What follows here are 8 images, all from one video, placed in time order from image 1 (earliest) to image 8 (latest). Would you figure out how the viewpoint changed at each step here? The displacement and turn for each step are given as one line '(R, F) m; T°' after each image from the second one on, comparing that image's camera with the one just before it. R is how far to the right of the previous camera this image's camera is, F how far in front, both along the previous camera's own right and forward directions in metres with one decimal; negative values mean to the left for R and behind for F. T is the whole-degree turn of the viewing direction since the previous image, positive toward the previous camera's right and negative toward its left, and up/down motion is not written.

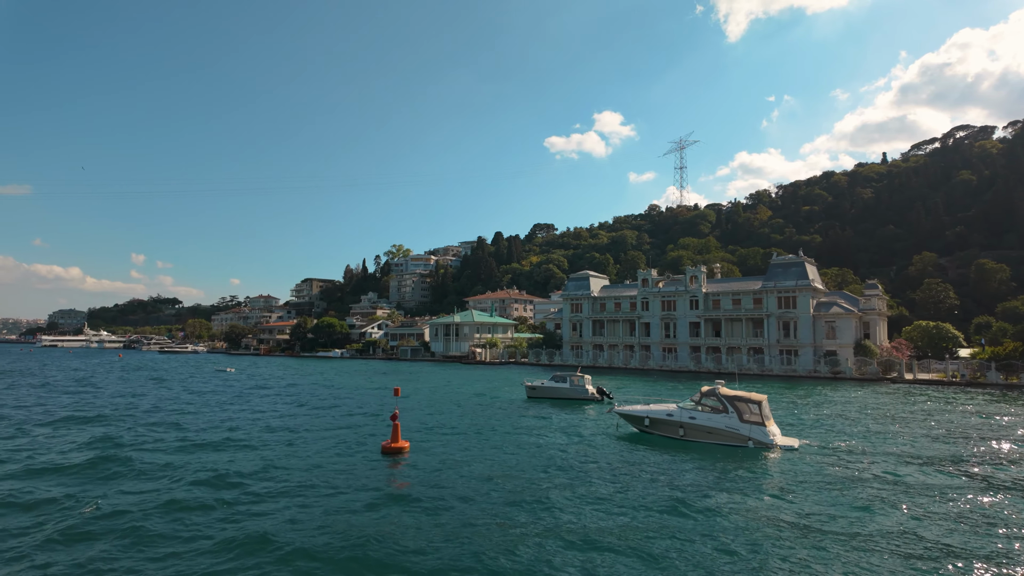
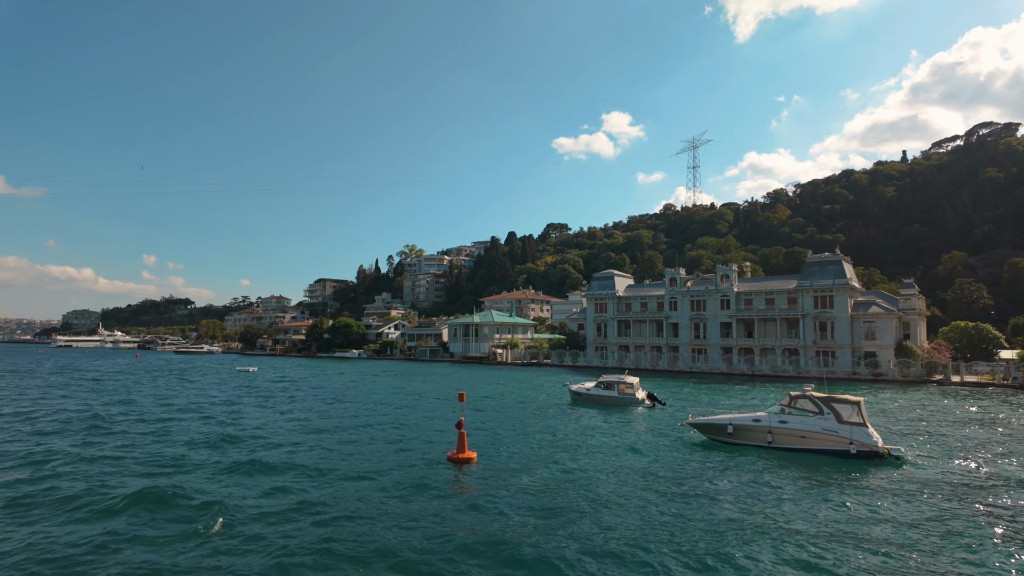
(-1.2, +1.1) m; -1°
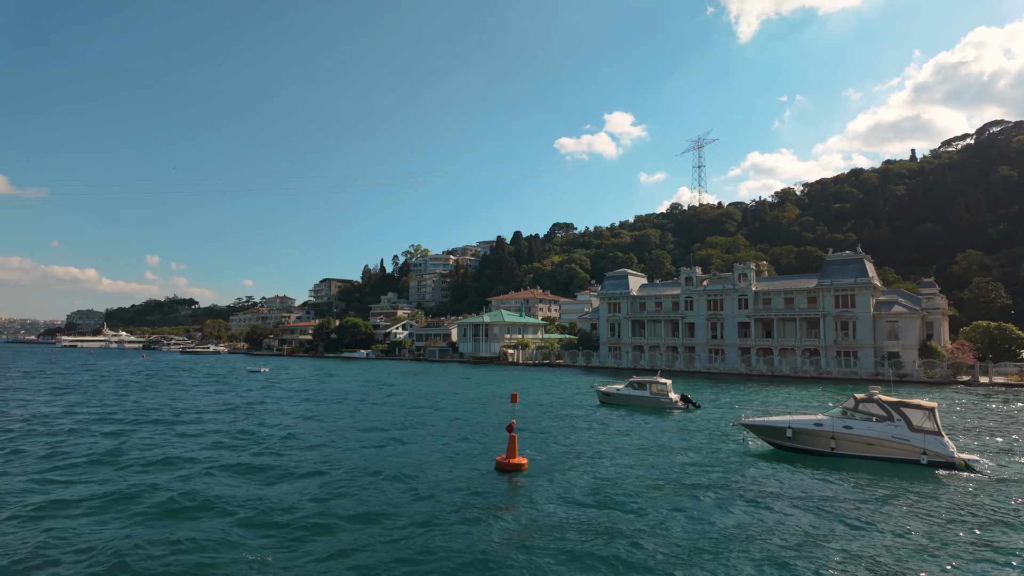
(-0.8, +0.7) m; 0°
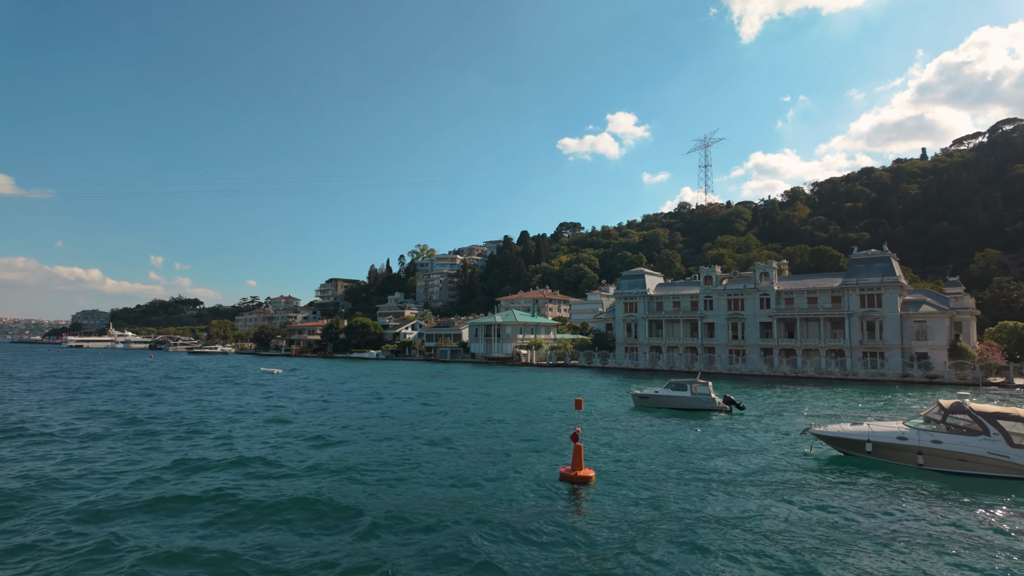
(-0.9, +0.9) m; 0°
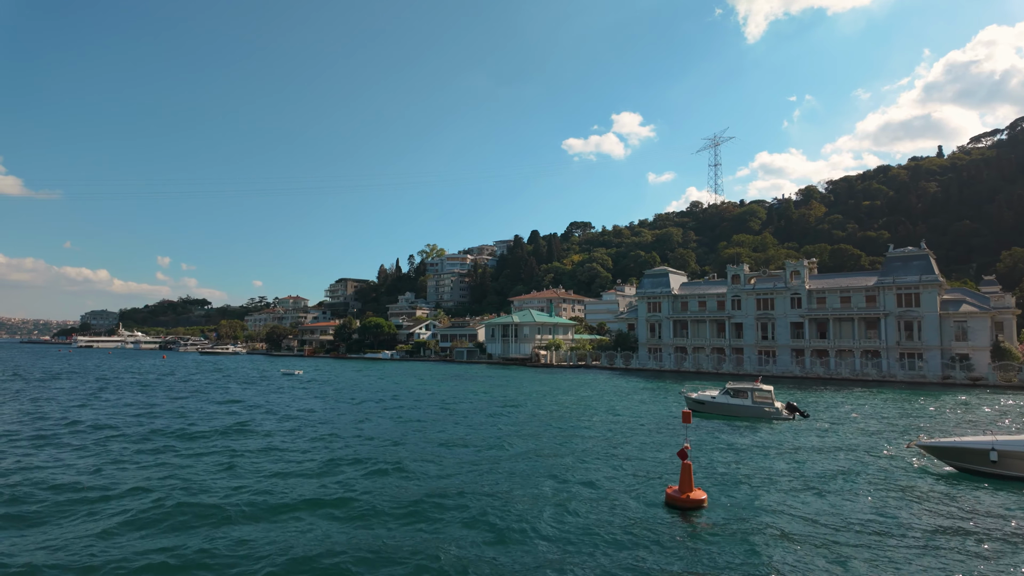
(-1.2, +1.1) m; -1°
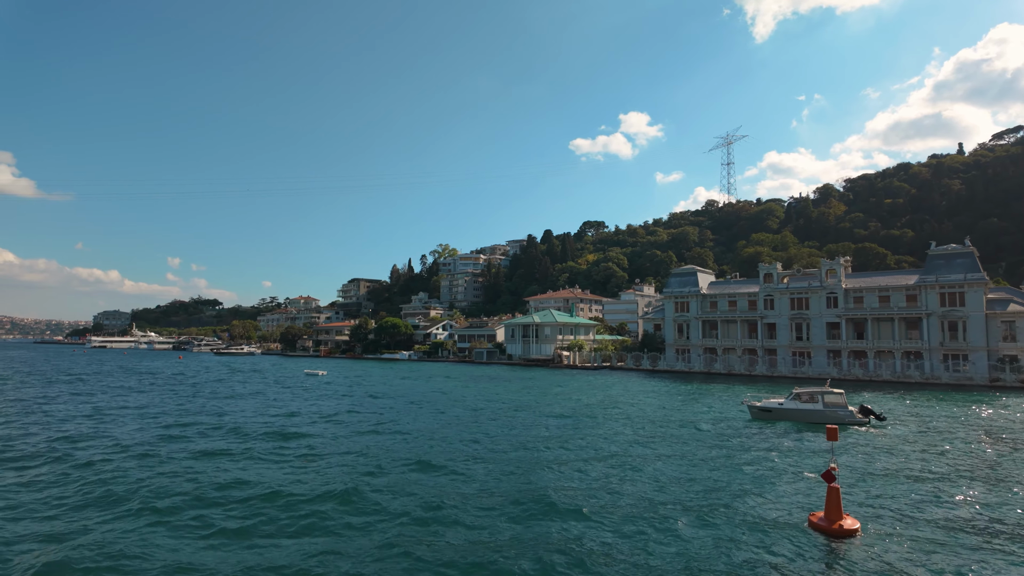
(-1.3, +1.1) m; -1°
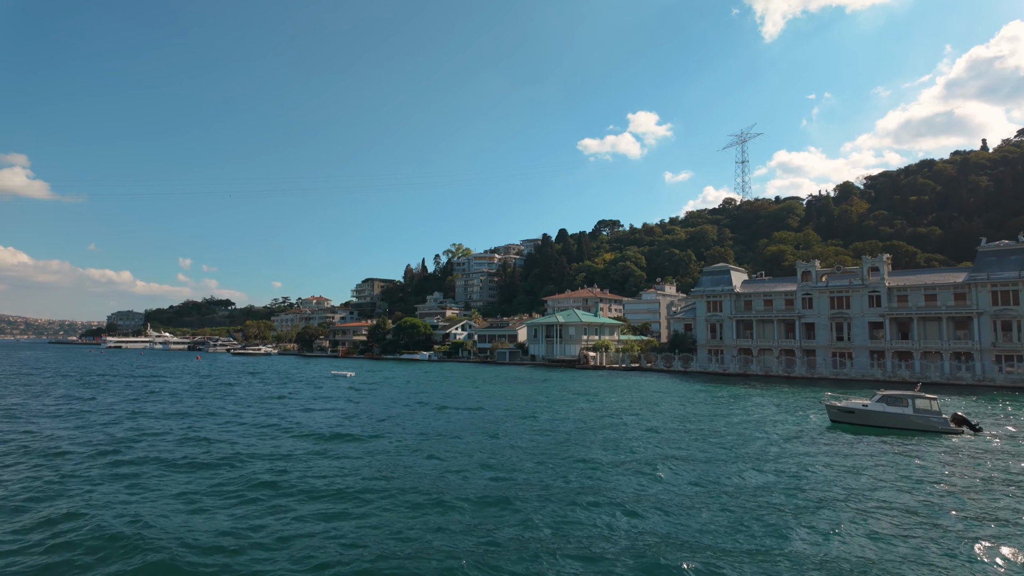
(-1.4, +1.2) m; -1°
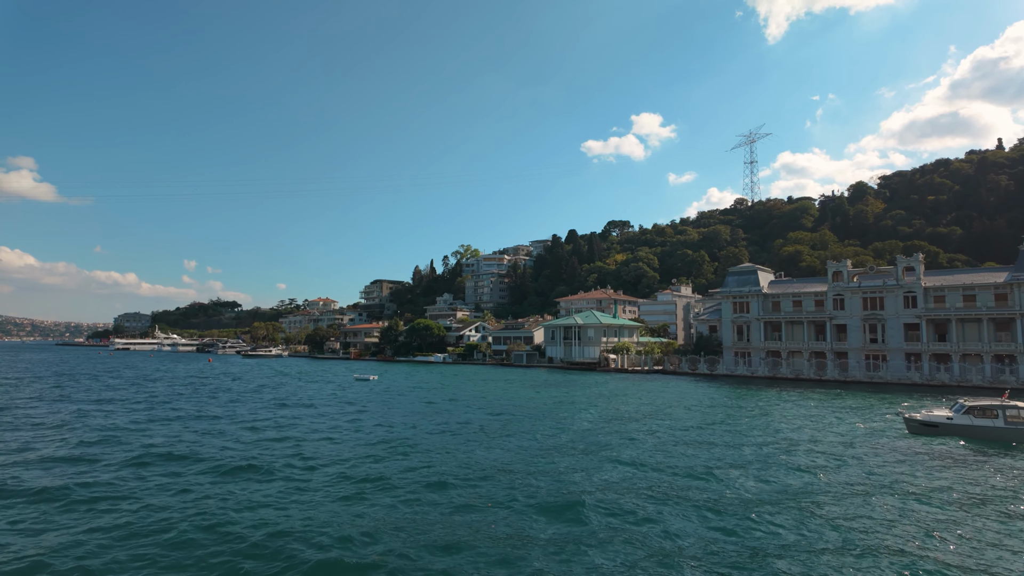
(-1.3, +1.0) m; 0°
